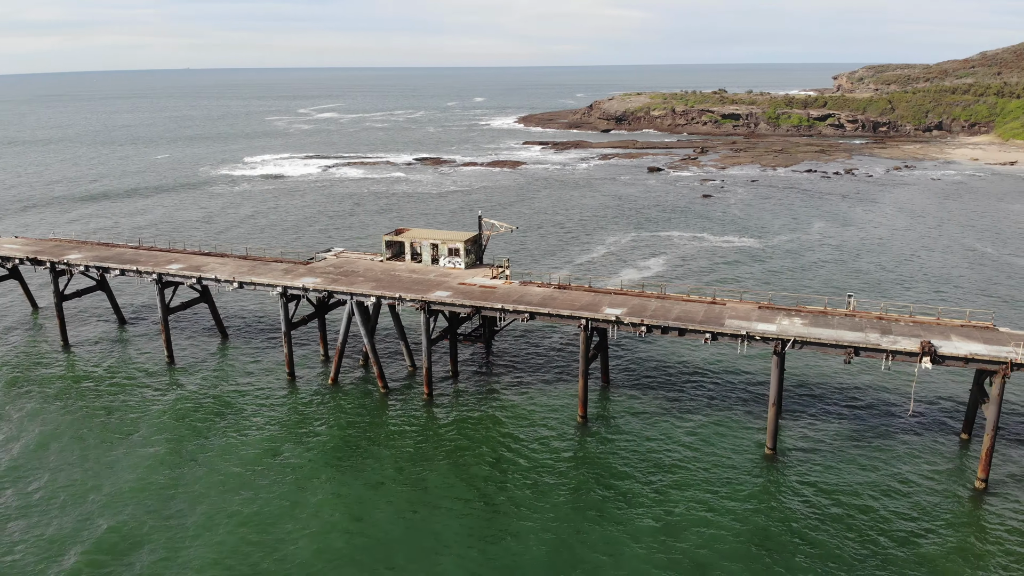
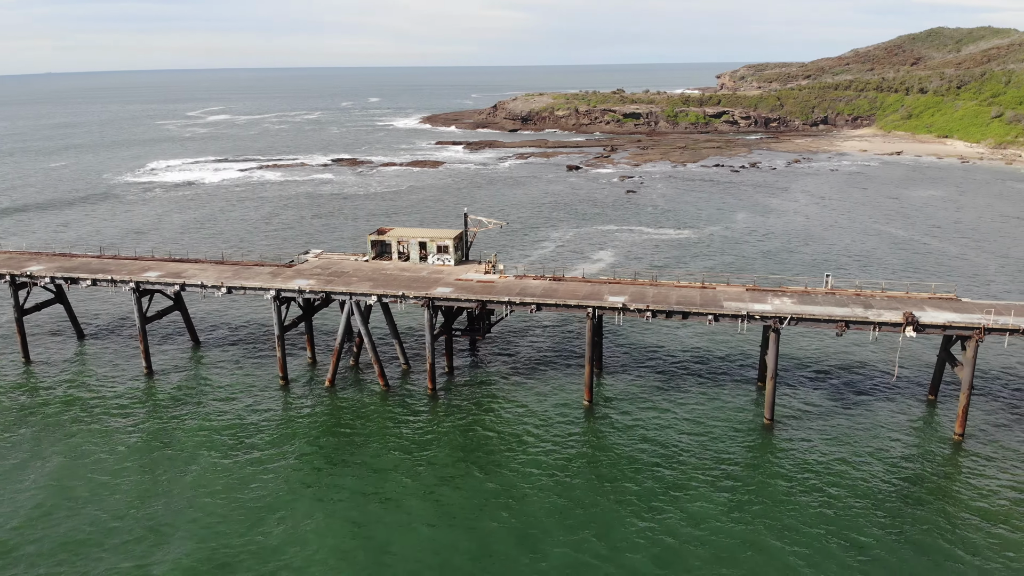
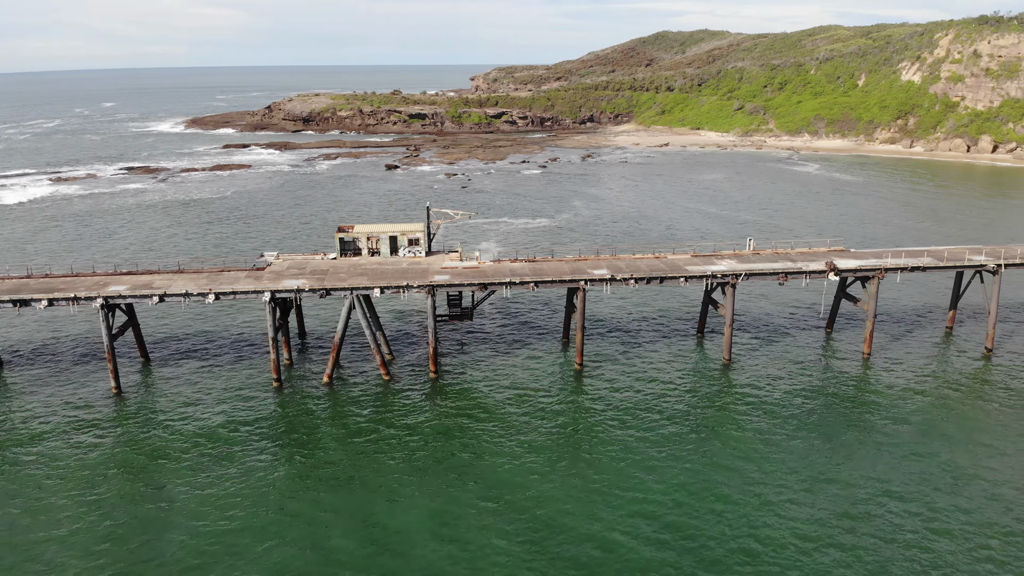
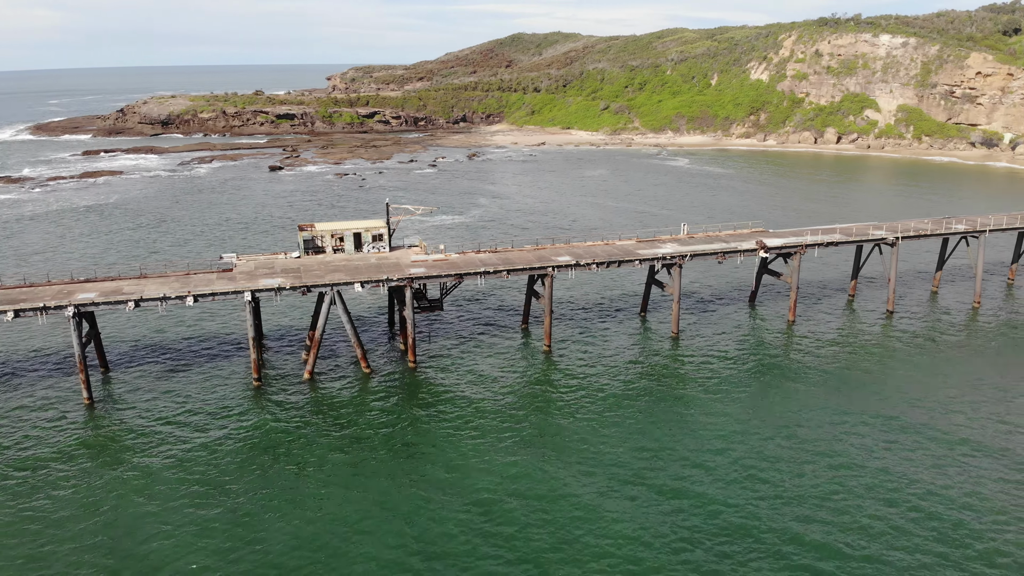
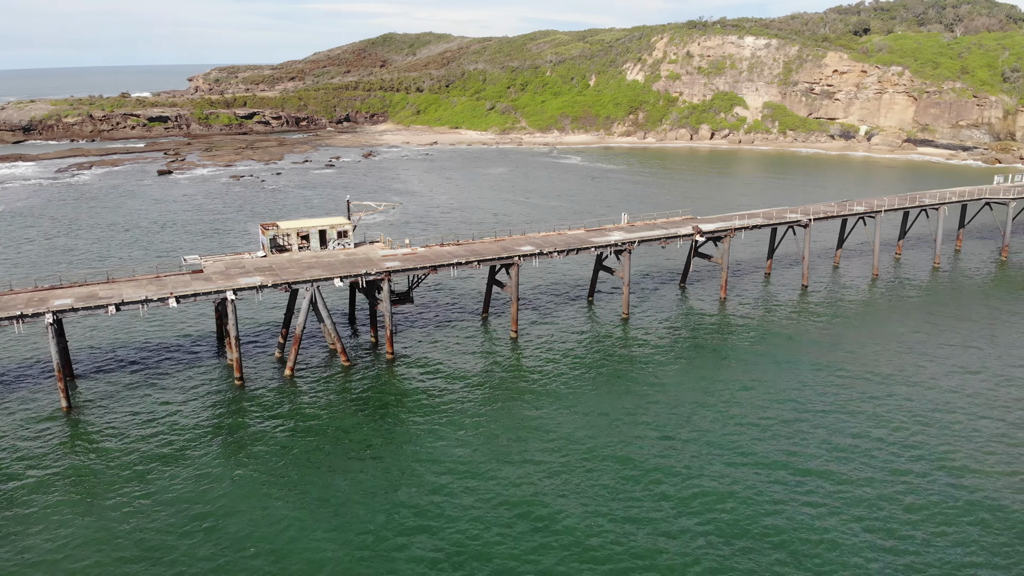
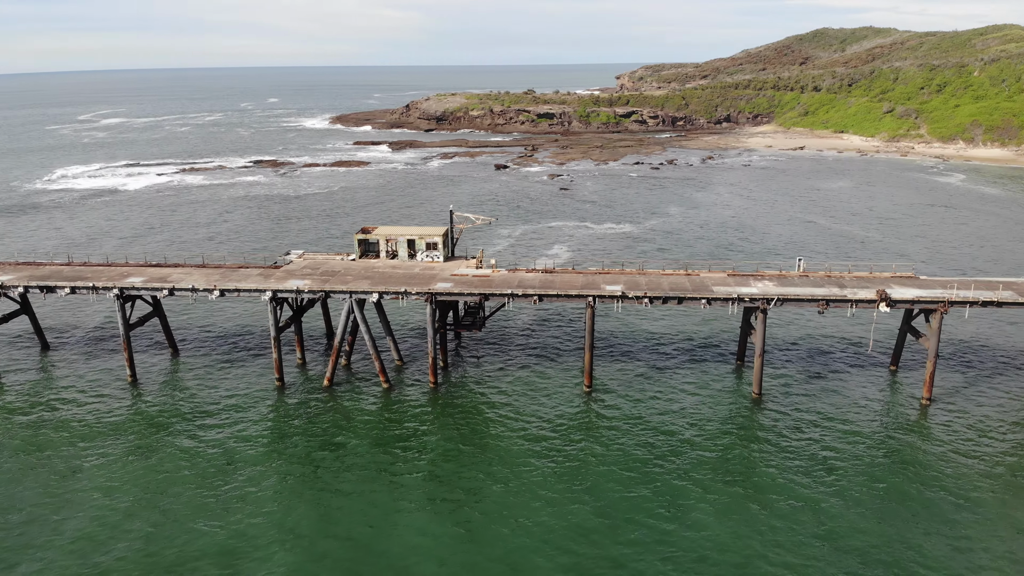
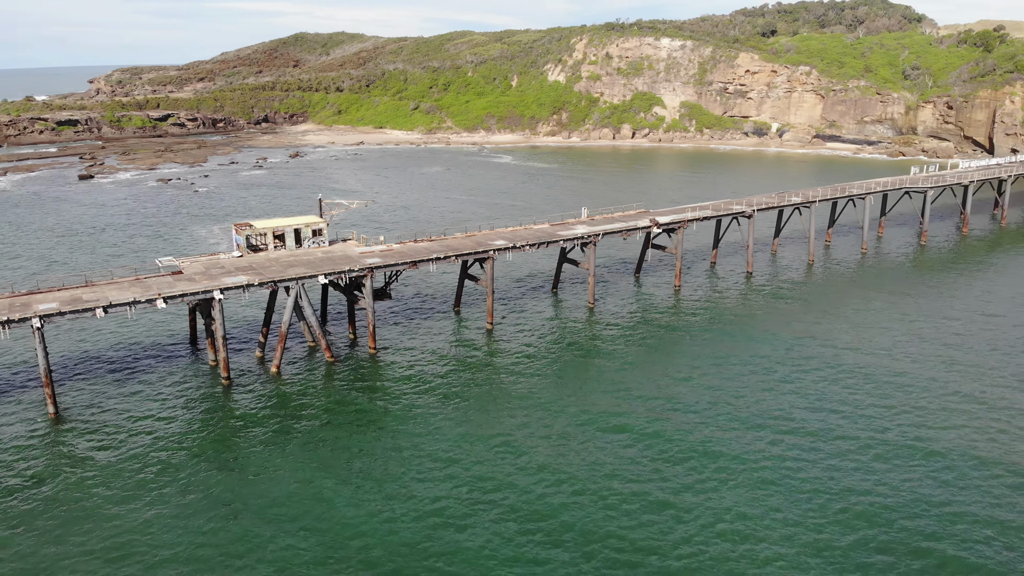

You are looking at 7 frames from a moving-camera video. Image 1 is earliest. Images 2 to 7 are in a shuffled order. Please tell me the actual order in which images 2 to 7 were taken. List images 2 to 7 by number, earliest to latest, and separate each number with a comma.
2, 6, 3, 4, 5, 7
